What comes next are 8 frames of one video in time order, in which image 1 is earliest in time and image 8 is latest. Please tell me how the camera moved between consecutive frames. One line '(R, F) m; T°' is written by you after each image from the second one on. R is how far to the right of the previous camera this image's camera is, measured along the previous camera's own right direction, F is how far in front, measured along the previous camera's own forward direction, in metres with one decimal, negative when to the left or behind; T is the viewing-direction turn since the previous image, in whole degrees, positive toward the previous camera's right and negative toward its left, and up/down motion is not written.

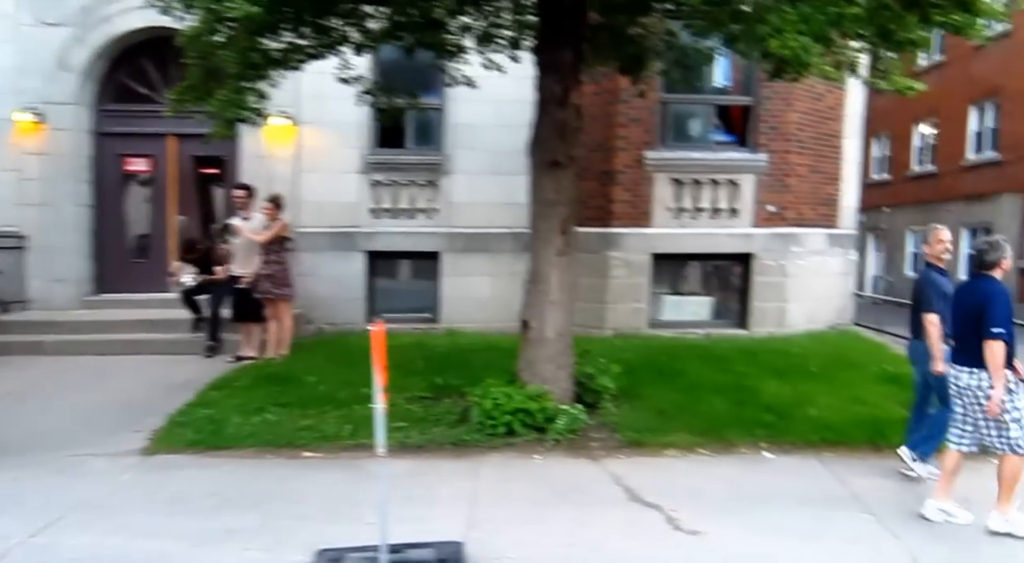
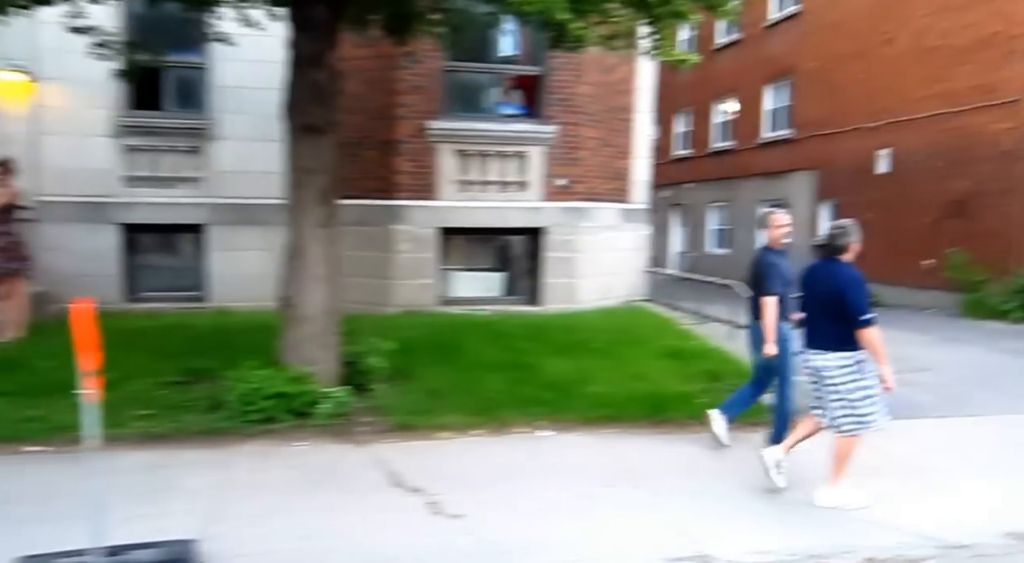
(+1.5, +0.5) m; +7°
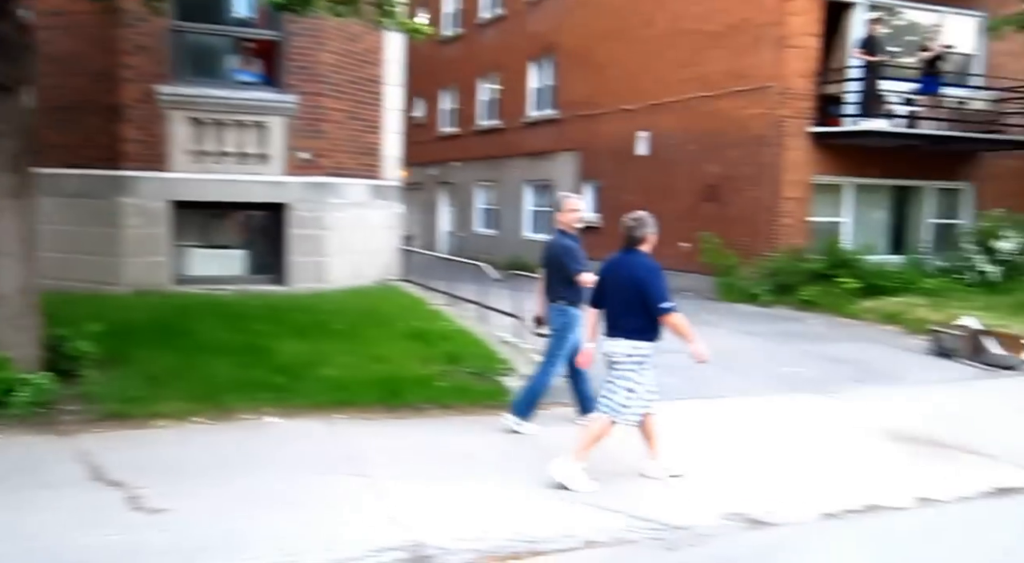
(+2.0, +0.3) m; +8°
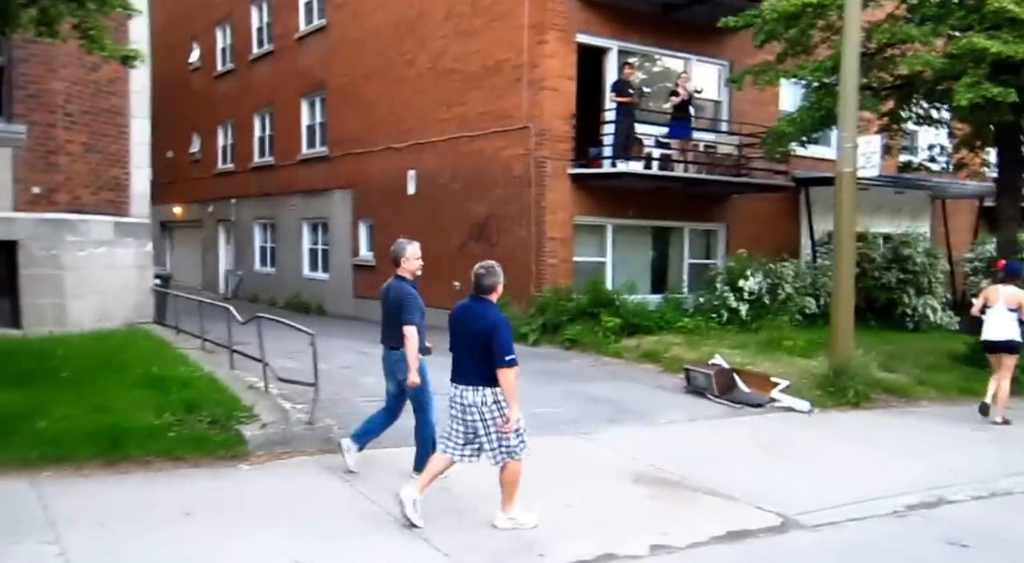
(+1.2, +0.4) m; +10°
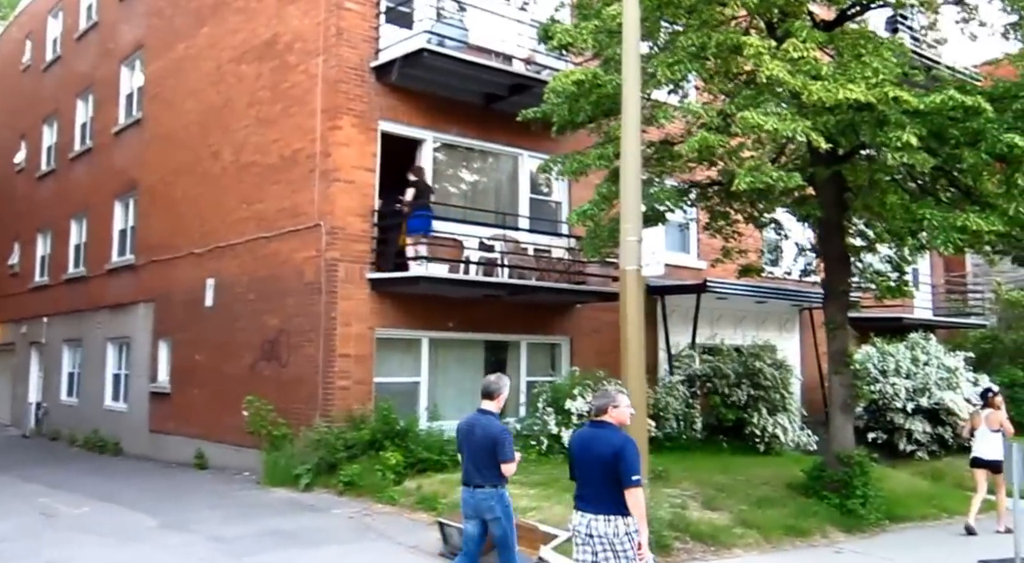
(+2.0, +1.8) m; +4°
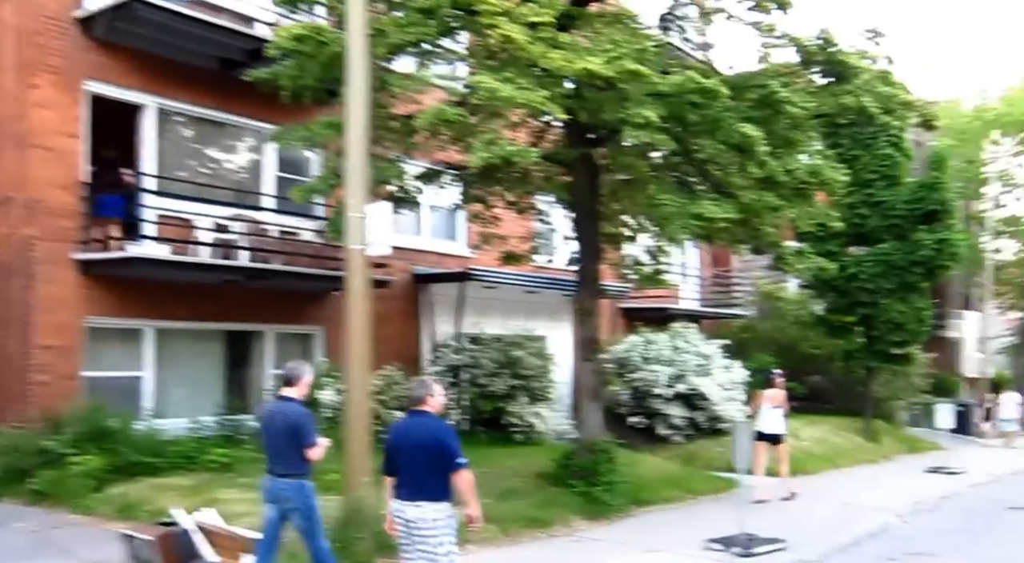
(+0.8, +0.6) m; +12°
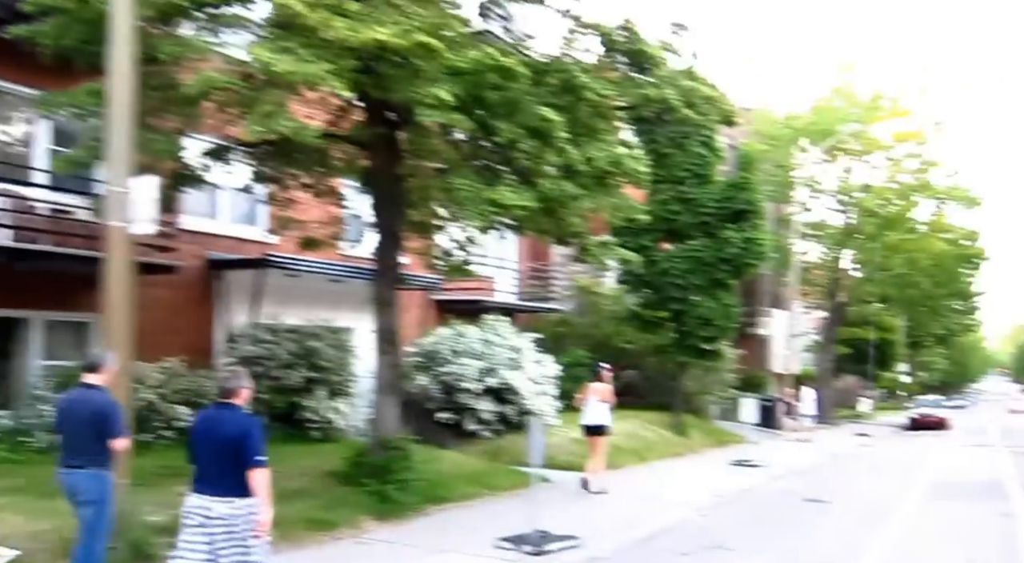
(+0.8, +0.4) m; +9°
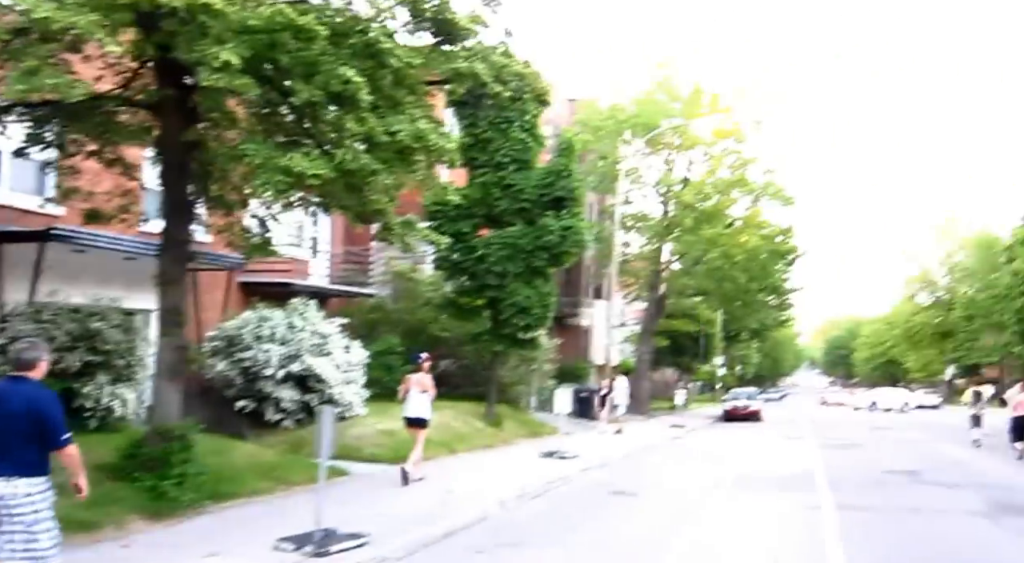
(+0.7, +0.4) m; +9°
